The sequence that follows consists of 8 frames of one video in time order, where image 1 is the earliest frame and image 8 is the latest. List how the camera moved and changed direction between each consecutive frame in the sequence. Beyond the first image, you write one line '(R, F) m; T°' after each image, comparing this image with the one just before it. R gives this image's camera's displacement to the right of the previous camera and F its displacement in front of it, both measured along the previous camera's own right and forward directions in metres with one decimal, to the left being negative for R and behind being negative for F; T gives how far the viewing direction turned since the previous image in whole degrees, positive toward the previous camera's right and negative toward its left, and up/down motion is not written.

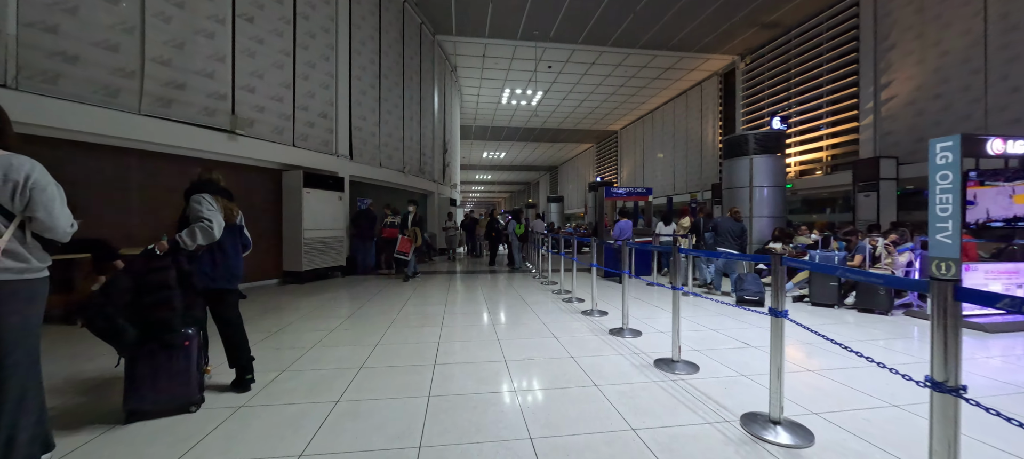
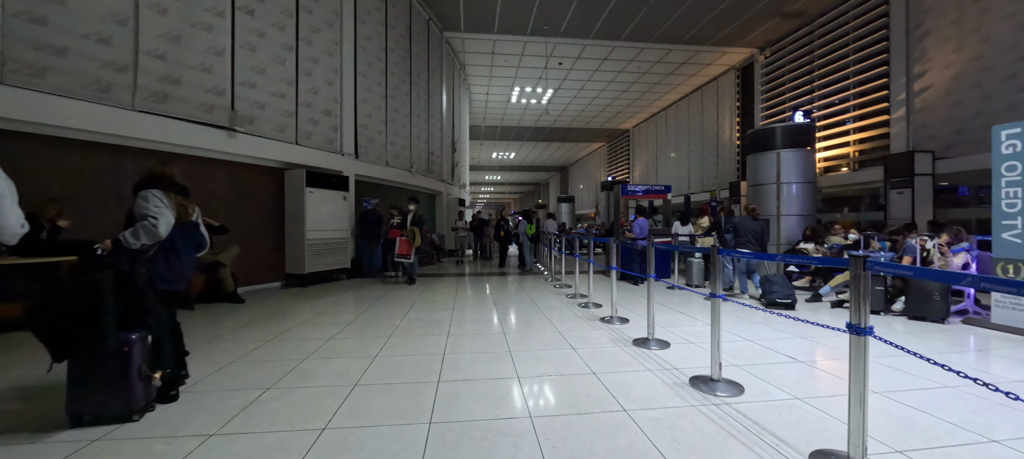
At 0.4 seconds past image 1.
(0.0, +0.3) m; -1°
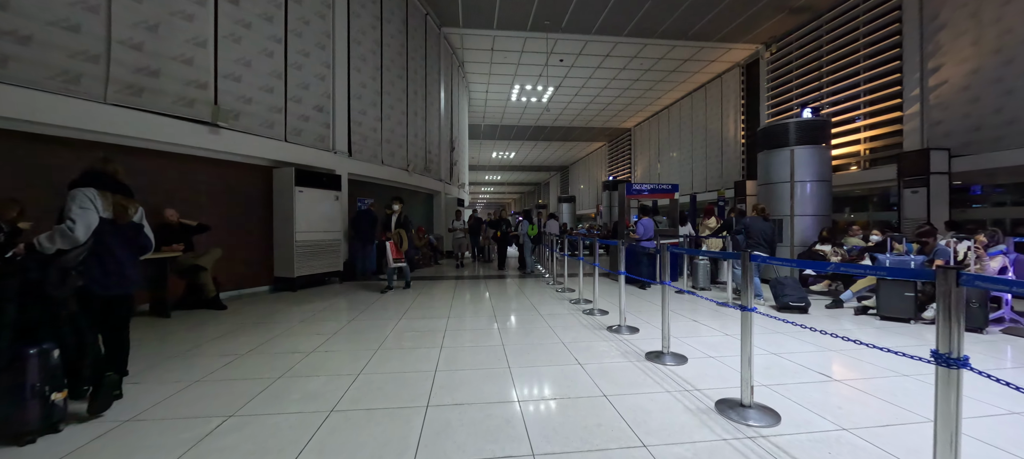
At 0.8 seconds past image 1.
(0.0, +0.3) m; 0°
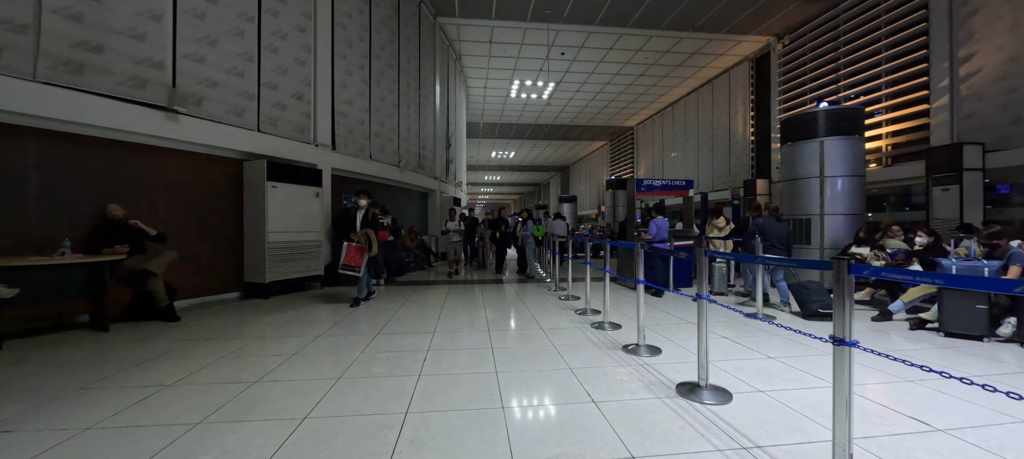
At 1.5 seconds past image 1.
(0.0, +0.6) m; 0°
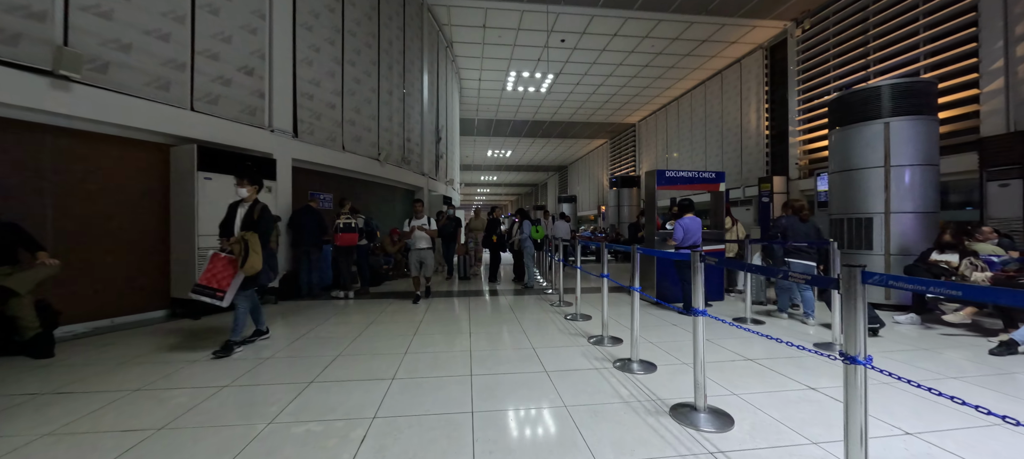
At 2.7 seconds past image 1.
(0.0, +1.0) m; 0°
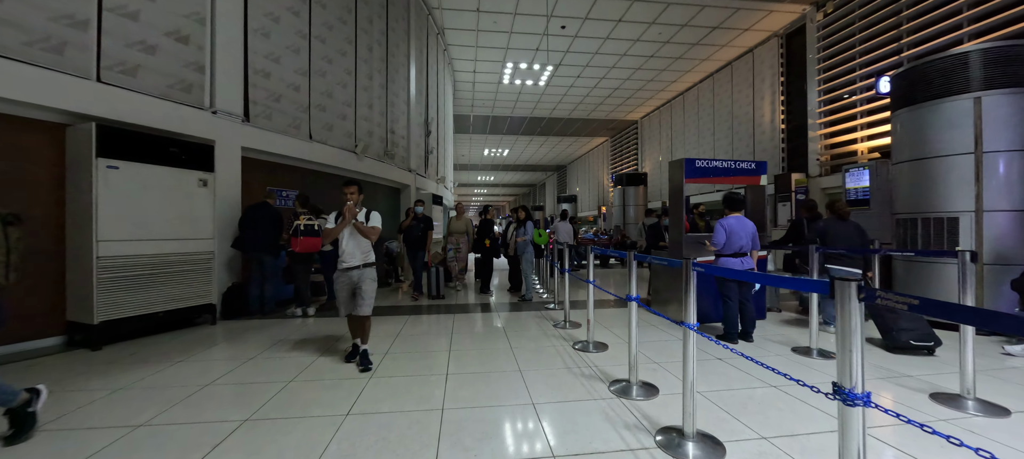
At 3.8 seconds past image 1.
(0.0, +0.9) m; 0°
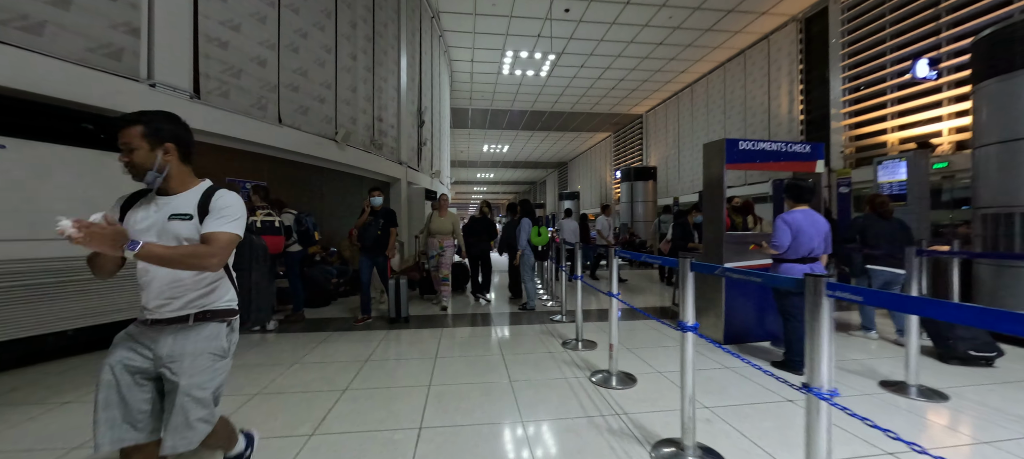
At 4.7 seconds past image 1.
(0.0, +0.7) m; 0°
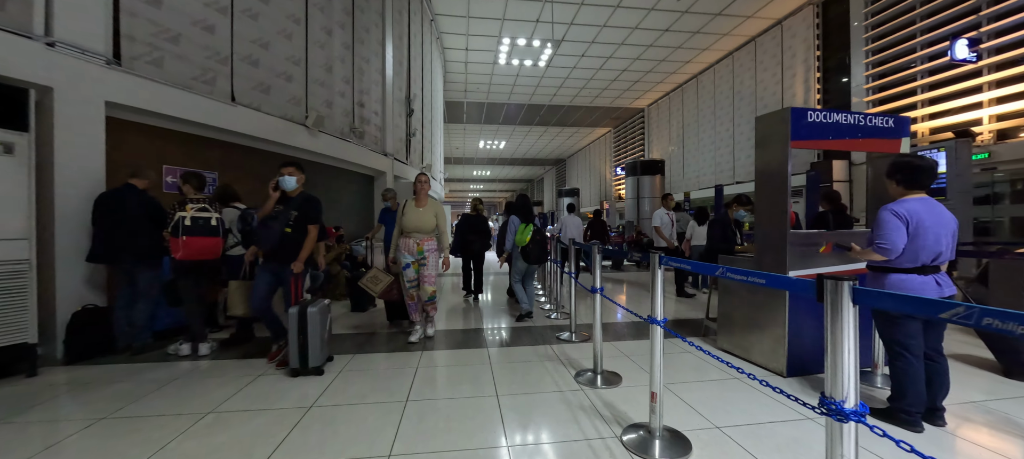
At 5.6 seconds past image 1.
(0.0, +0.7) m; 0°
